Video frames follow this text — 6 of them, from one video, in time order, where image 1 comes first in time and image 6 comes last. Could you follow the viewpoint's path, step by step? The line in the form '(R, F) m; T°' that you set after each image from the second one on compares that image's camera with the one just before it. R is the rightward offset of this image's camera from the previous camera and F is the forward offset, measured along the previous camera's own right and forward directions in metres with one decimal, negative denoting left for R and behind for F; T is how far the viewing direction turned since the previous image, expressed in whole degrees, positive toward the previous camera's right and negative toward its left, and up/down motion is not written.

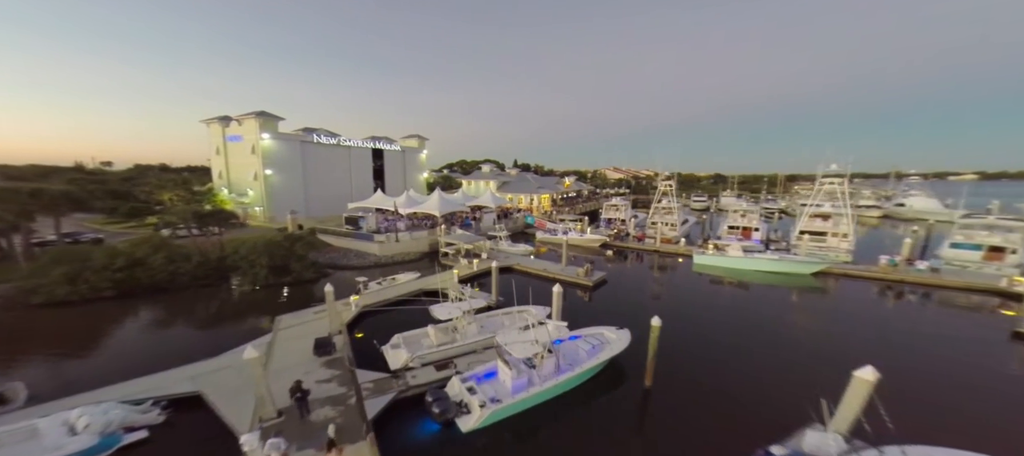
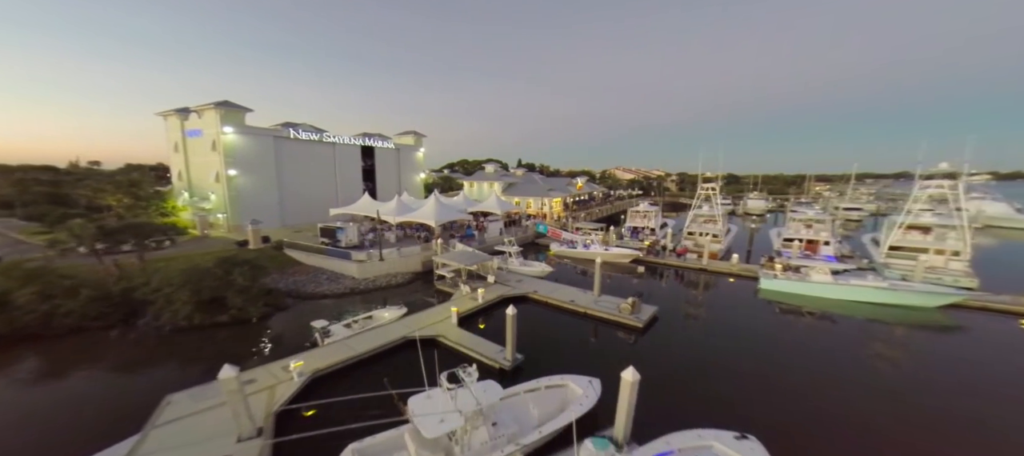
(-0.8, +5.1) m; 0°
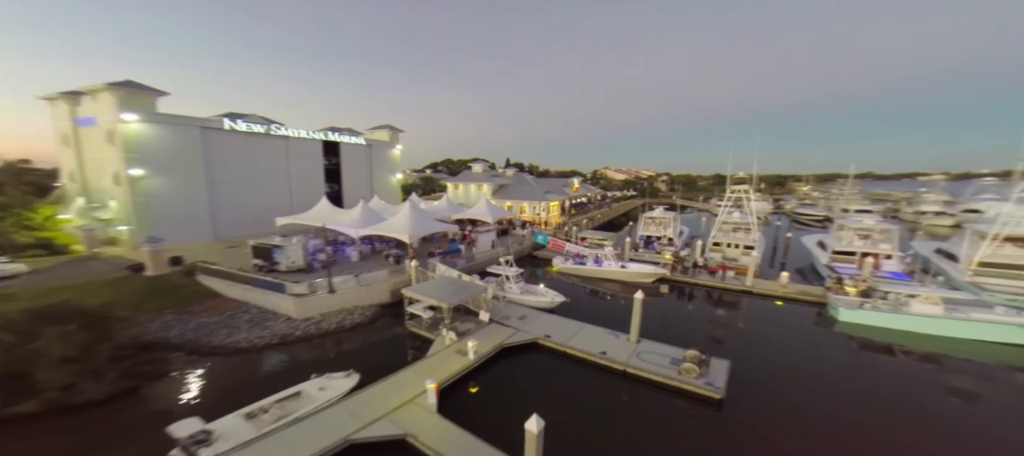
(-0.7, +5.0) m; +3°
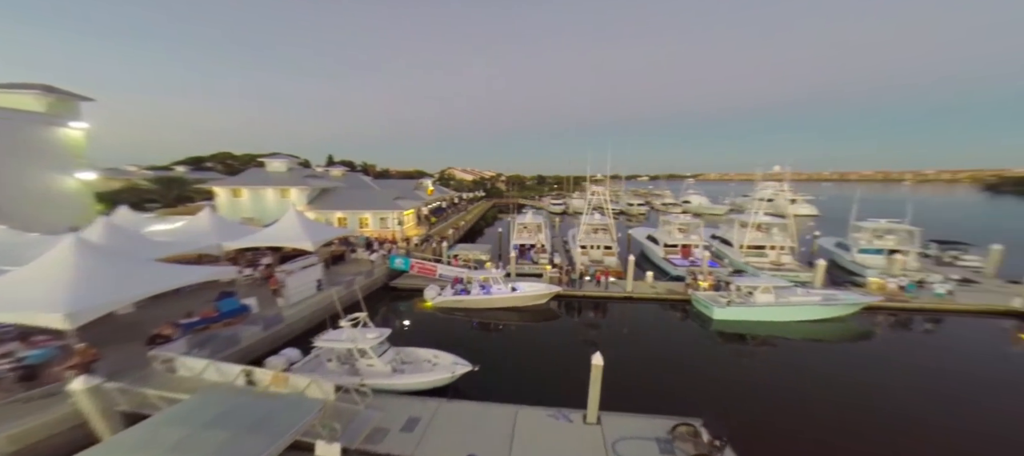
(-1.1, +5.9) m; +29°
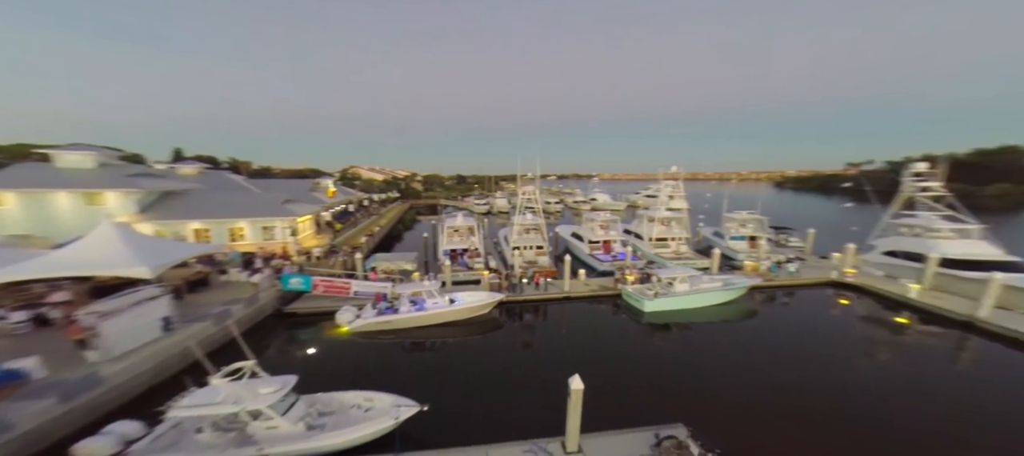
(-1.0, +1.6) m; +15°
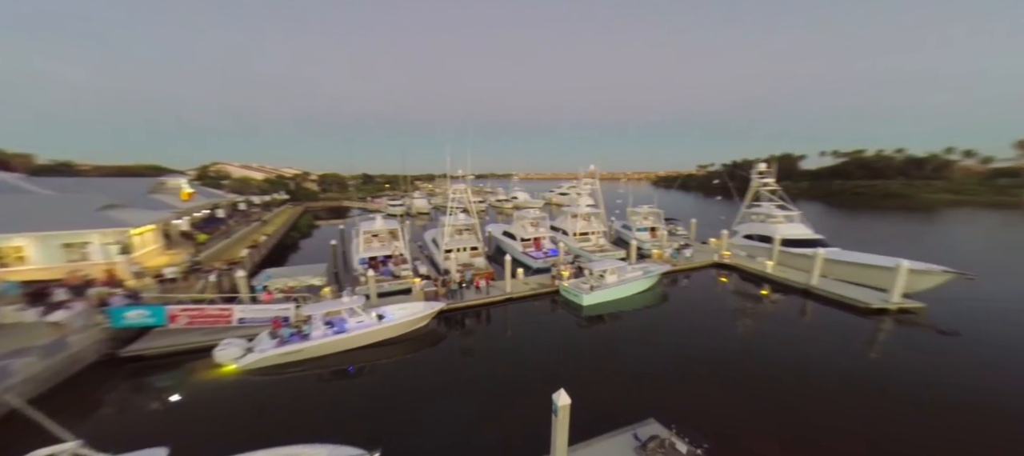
(-1.0, +1.2) m; +15°
